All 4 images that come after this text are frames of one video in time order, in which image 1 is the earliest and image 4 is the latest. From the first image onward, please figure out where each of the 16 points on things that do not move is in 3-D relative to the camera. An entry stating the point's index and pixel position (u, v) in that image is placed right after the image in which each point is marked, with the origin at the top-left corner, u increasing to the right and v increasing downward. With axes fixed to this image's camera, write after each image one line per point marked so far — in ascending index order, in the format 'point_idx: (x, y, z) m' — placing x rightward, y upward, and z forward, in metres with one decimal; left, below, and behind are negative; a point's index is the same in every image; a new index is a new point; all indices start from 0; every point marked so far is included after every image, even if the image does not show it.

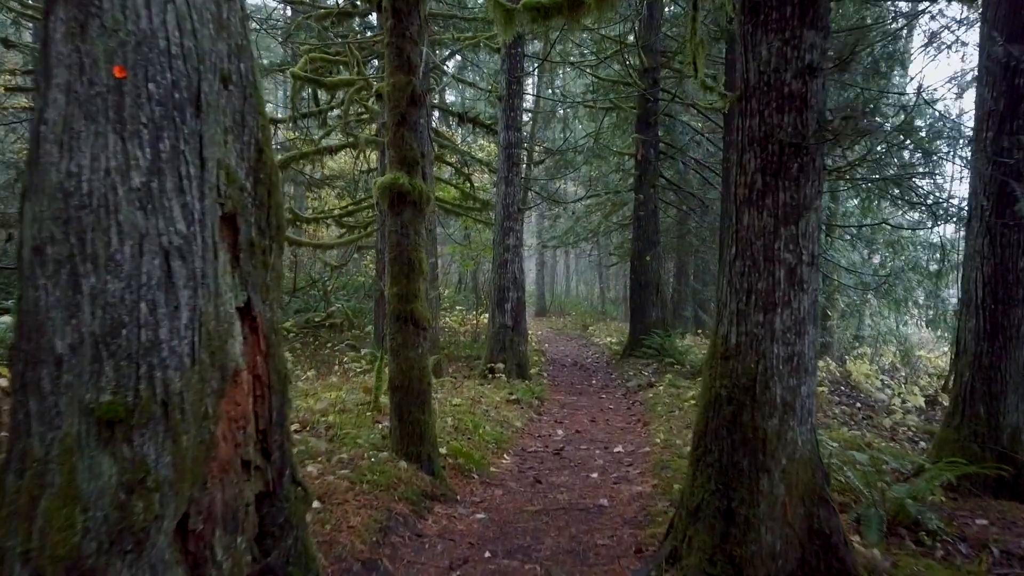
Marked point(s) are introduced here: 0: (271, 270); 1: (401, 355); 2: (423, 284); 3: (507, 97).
0: (-0.9, +0.1, +2.8) m
1: (-0.8, -0.5, +5.1) m
2: (-0.7, 0.0, +5.3) m
3: (-0.1, +3.1, +11.6) m
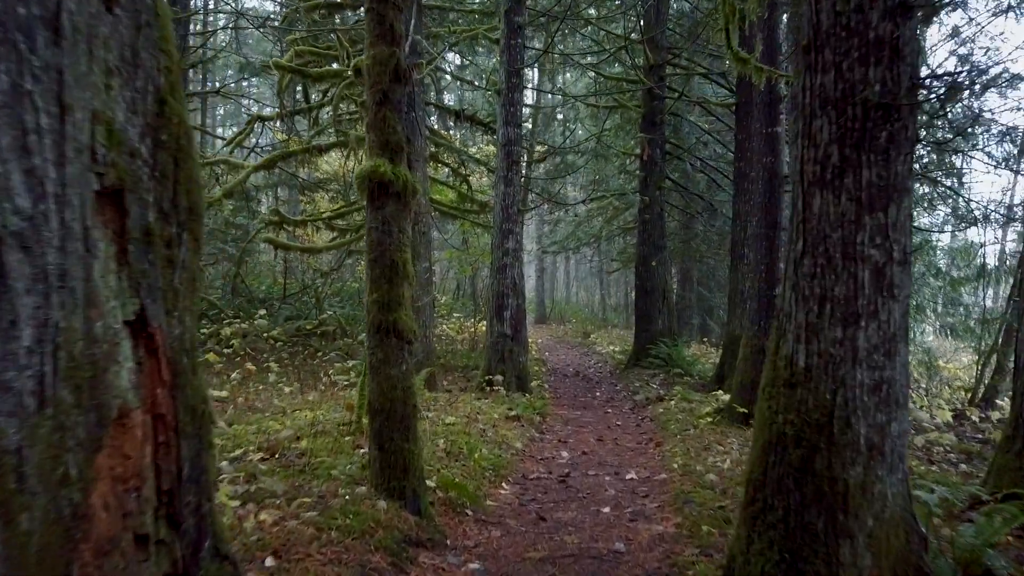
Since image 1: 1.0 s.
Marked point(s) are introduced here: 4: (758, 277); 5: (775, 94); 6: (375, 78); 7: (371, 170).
0: (-0.9, +0.1, +2.0) m
1: (-0.8, -0.5, +4.4) m
2: (-0.7, 0.0, +4.5) m
3: (-0.1, +3.0, +10.8) m
4: (+2.9, +0.1, +8.4) m
5: (+3.1, +2.3, +8.3) m
6: (-0.9, +1.3, +4.4) m
7: (-0.9, +0.7, +4.3) m
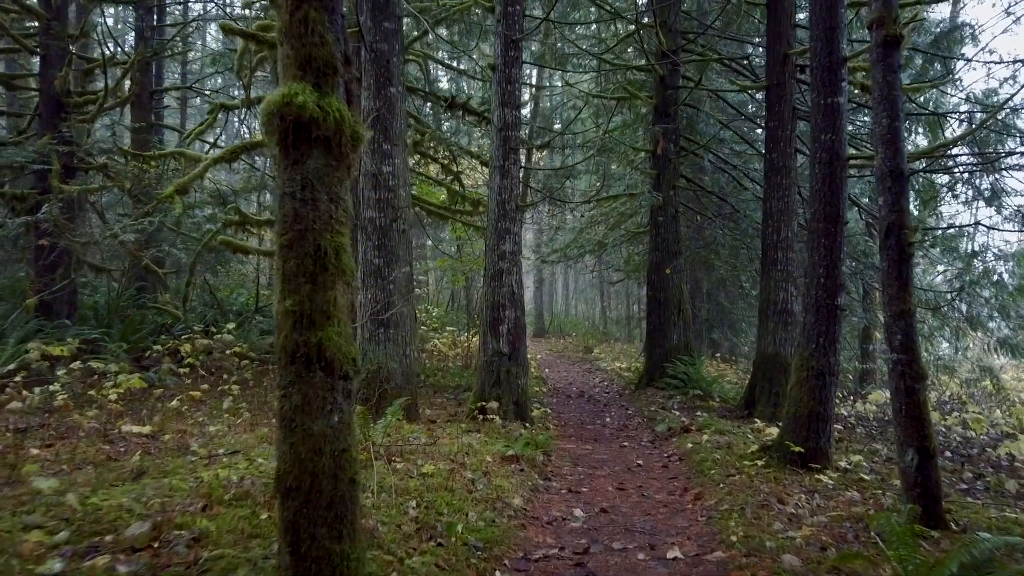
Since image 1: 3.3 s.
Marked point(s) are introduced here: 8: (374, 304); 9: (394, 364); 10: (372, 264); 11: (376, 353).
0: (-0.9, +0.1, +0.4) m
1: (-0.8, -0.5, +2.7) m
2: (-0.7, 0.0, +2.9) m
3: (-0.1, +2.9, +9.2) m
4: (+2.9, 0.0, +6.7) m
5: (+3.0, +2.2, +6.7) m
6: (-0.9, +1.3, +2.8) m
7: (-0.9, +0.7, +2.7) m
8: (-1.5, -0.2, +8.1) m
9: (-1.3, -0.9, +8.1) m
10: (-1.6, +0.3, +8.1) m
11: (-1.5, -0.7, +8.1) m
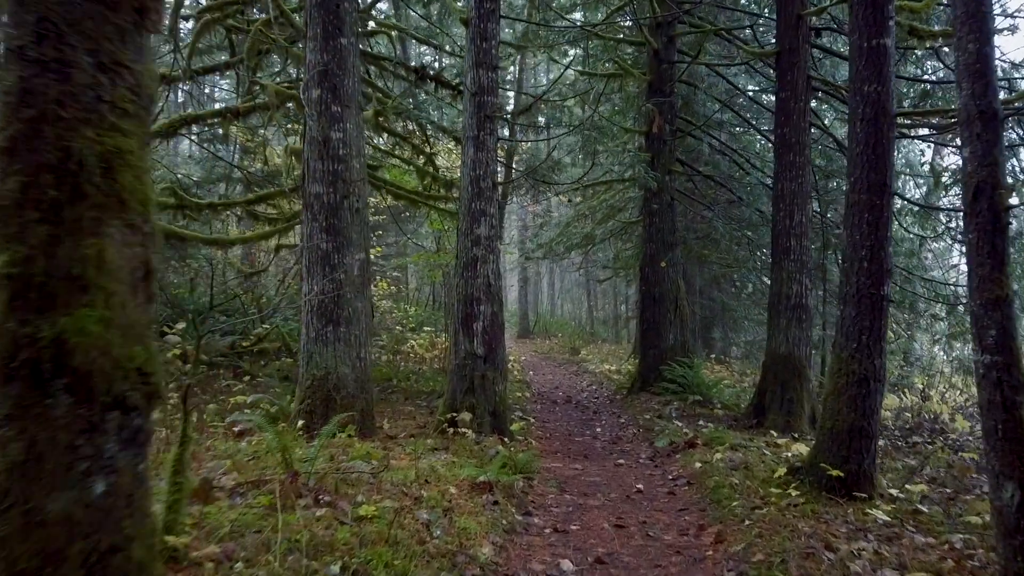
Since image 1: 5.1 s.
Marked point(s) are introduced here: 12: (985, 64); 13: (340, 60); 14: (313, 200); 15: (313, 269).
0: (-1.0, +0.2, -1.0) m
1: (-0.9, -0.4, +1.4) m
2: (-0.8, +0.1, +1.5) m
3: (-0.4, +3.0, +7.9) m
4: (+2.6, +0.2, +5.5) m
5: (+2.8, +2.3, +5.4) m
6: (-1.0, +1.4, +1.5) m
7: (-1.0, +0.8, +1.4) m
8: (-1.8, -0.1, +6.7) m
9: (-1.6, -0.8, +6.8) m
10: (-1.8, +0.4, +6.8) m
11: (-1.8, -0.6, +6.8) m
12: (+2.5, +1.2, +3.8) m
13: (-1.6, +2.2, +6.9) m
14: (-1.9, +0.8, +6.8) m
15: (-1.9, +0.2, +6.8) m
